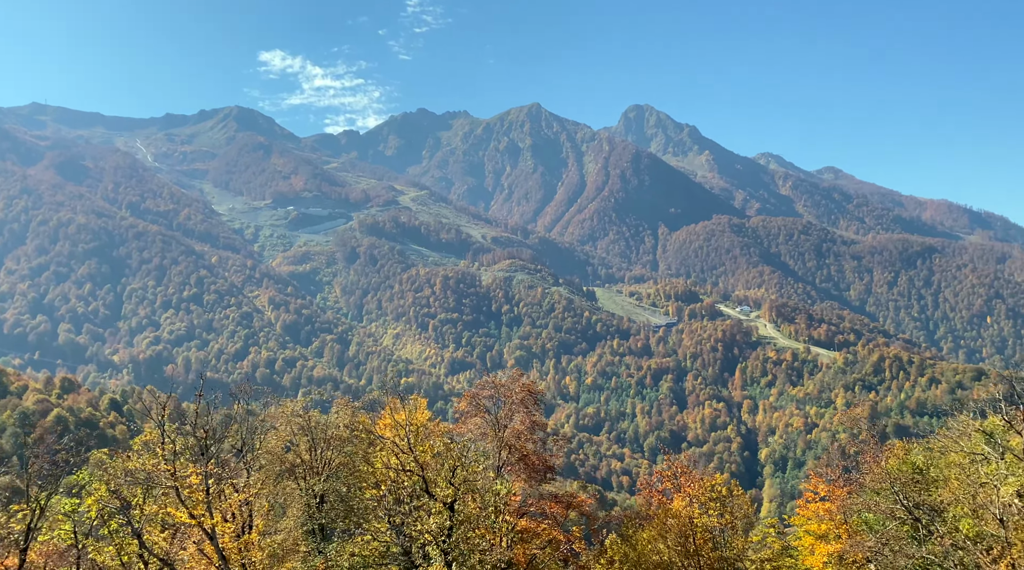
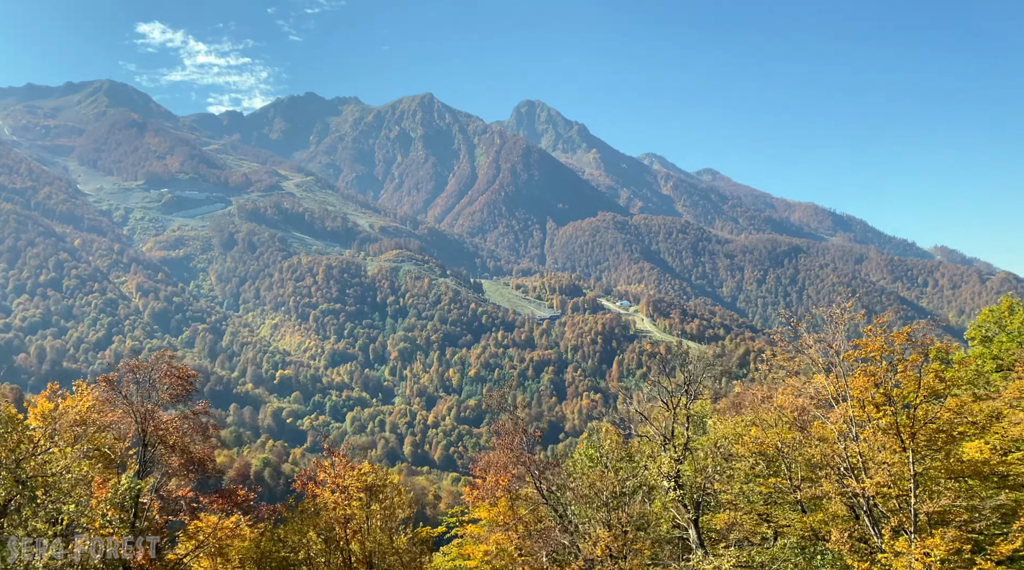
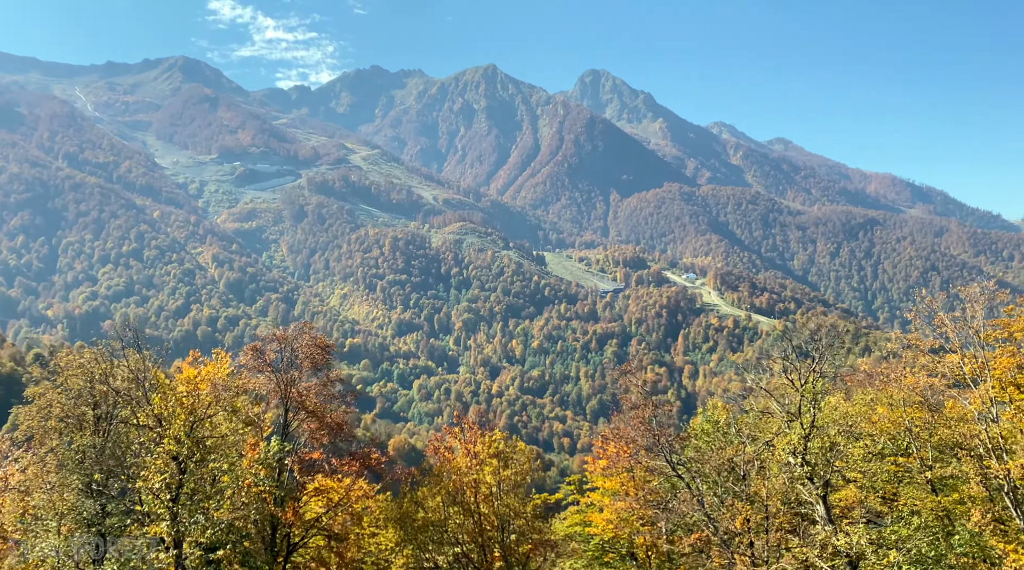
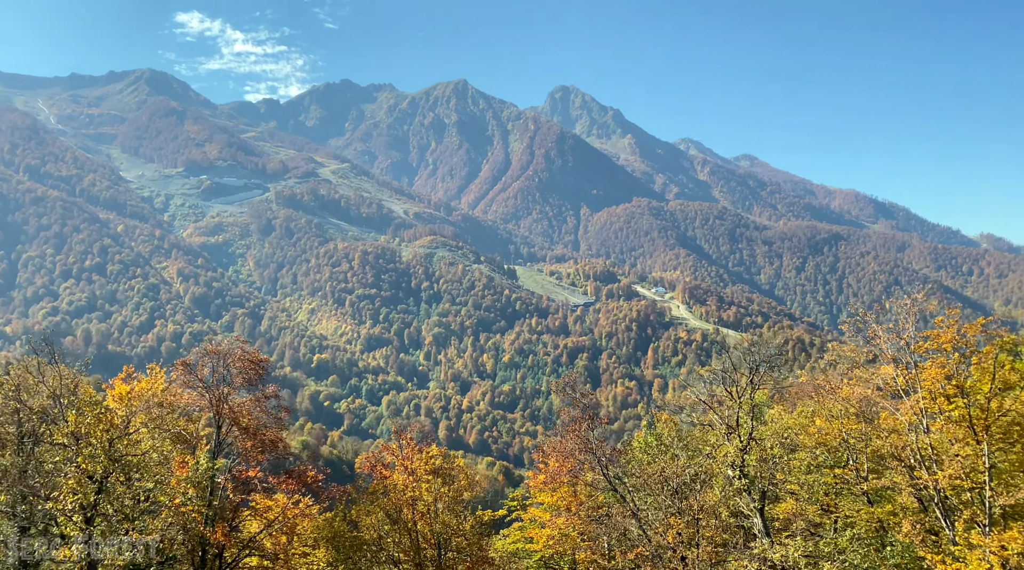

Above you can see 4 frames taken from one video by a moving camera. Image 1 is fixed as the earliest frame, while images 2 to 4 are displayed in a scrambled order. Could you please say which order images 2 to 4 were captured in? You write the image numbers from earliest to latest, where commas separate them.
3, 4, 2
